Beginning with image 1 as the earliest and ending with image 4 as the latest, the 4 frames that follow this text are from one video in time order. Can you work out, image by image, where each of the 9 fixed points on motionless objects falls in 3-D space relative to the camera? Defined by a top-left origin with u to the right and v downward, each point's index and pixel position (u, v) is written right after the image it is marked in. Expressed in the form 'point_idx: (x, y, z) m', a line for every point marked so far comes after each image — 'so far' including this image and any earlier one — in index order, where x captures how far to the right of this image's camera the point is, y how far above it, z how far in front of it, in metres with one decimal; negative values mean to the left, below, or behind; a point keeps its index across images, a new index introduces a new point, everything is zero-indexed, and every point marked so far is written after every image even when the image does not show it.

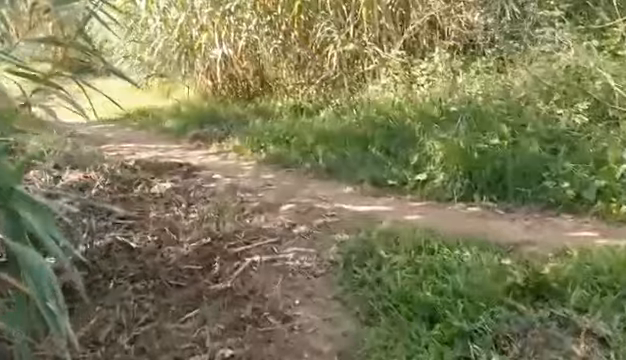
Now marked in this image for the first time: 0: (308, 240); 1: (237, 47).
0: (0.0, -0.4, +3.2) m
1: (-1.1, +1.9, +7.1) m
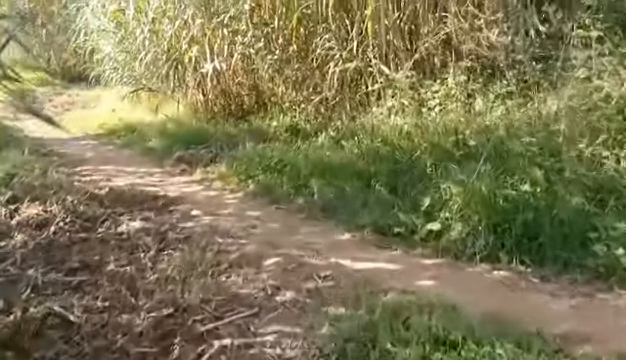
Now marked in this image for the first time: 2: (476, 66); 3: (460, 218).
0: (-0.1, -0.7, +2.5) m
1: (-1.1, +1.6, +6.5) m
2: (+1.6, +1.1, +4.9) m
3: (+0.9, -0.2, +3.2) m
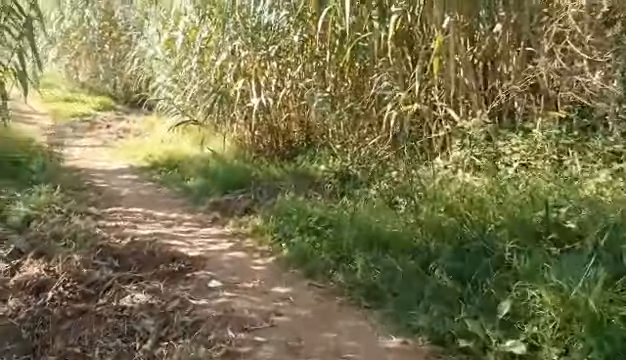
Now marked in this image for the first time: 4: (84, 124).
0: (0.0, -1.1, +1.7) m
1: (-0.4, +1.0, +5.9) m
2: (+2.0, +0.5, +4.0) m
3: (+1.1, -0.7, +2.3) m
4: (-4.7, +1.2, +10.2) m
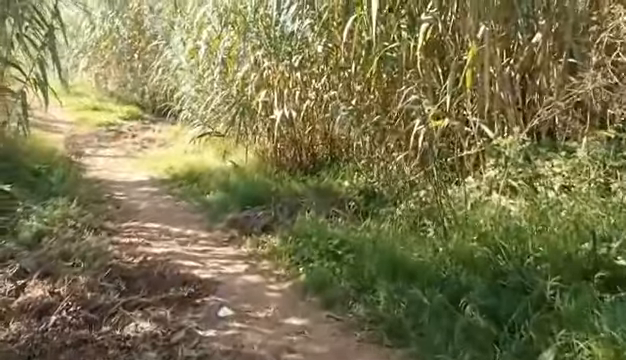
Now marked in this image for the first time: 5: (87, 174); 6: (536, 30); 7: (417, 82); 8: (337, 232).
0: (0.0, -1.2, +1.5) m
1: (-0.1, +0.8, +5.7) m
2: (+2.2, +0.4, +3.6) m
3: (+1.2, -0.9, +1.9) m
4: (-4.2, +1.0, +10.2) m
5: (-3.4, +0.1, +7.3) m
6: (+1.9, +1.3, +4.2) m
7: (+1.0, +0.9, +4.6) m
8: (+0.2, -0.4, +4.0) m
